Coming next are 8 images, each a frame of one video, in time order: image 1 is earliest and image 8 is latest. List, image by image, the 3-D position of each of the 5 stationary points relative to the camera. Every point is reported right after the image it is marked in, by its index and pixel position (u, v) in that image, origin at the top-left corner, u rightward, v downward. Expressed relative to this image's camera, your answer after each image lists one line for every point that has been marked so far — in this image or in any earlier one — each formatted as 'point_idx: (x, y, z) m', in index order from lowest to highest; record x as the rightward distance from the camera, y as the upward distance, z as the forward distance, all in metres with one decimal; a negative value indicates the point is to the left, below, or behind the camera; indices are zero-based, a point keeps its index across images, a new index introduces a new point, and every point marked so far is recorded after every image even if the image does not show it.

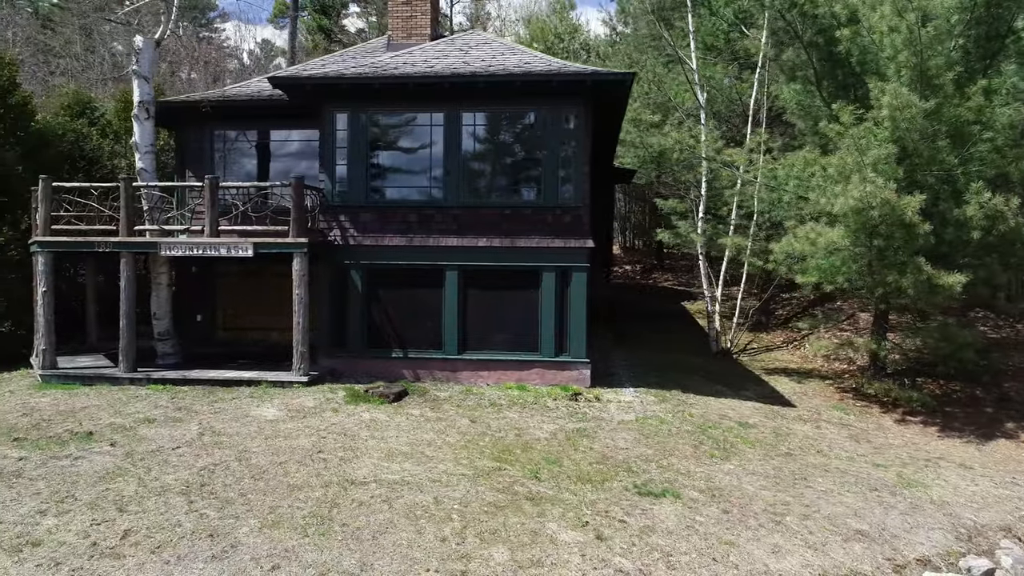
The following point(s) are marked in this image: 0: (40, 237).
0: (-9.1, +1.0, +11.5) m
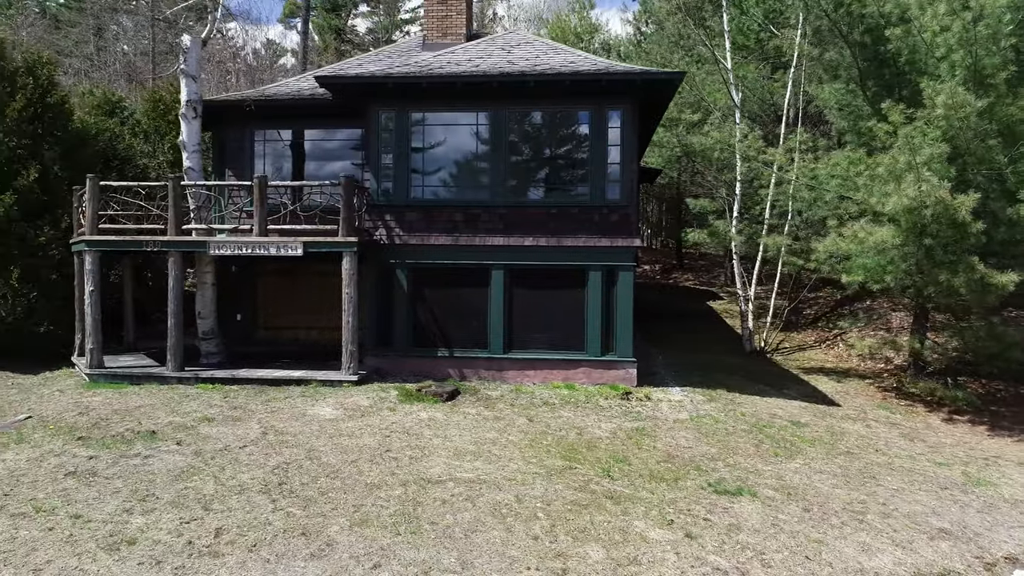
0: (-8.2, +1.0, +11.5) m
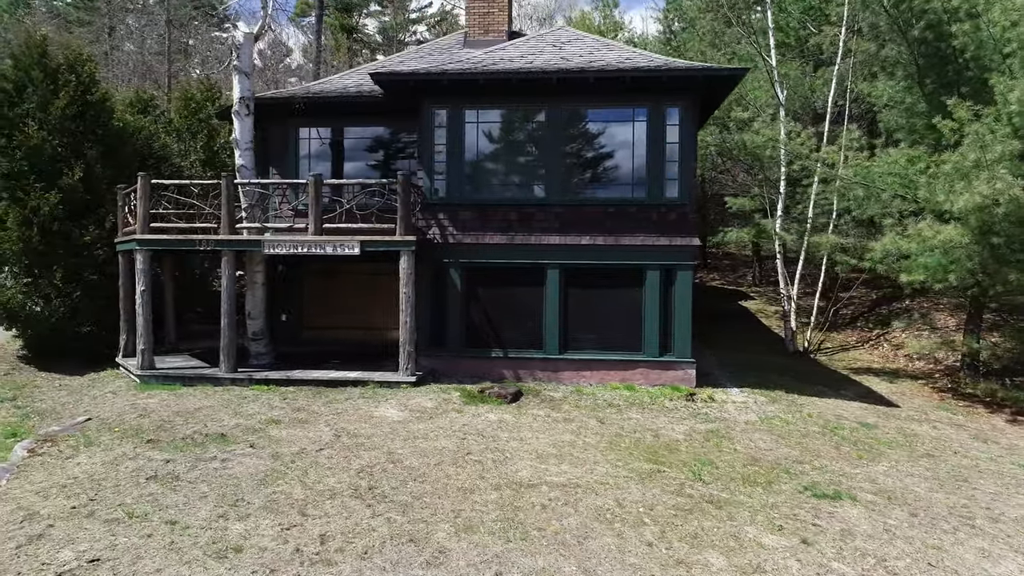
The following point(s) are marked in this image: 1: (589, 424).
0: (-7.1, +1.0, +11.3) m
1: (+1.2, -2.1, +9.3) m
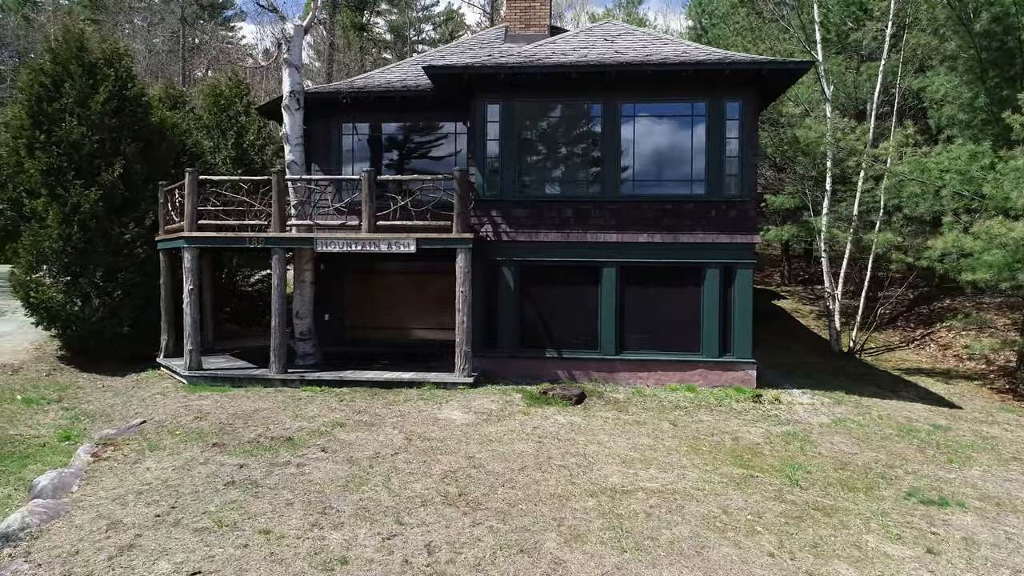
0: (-6.0, +1.0, +11.0) m
1: (+2.3, -2.1, +9.0) m
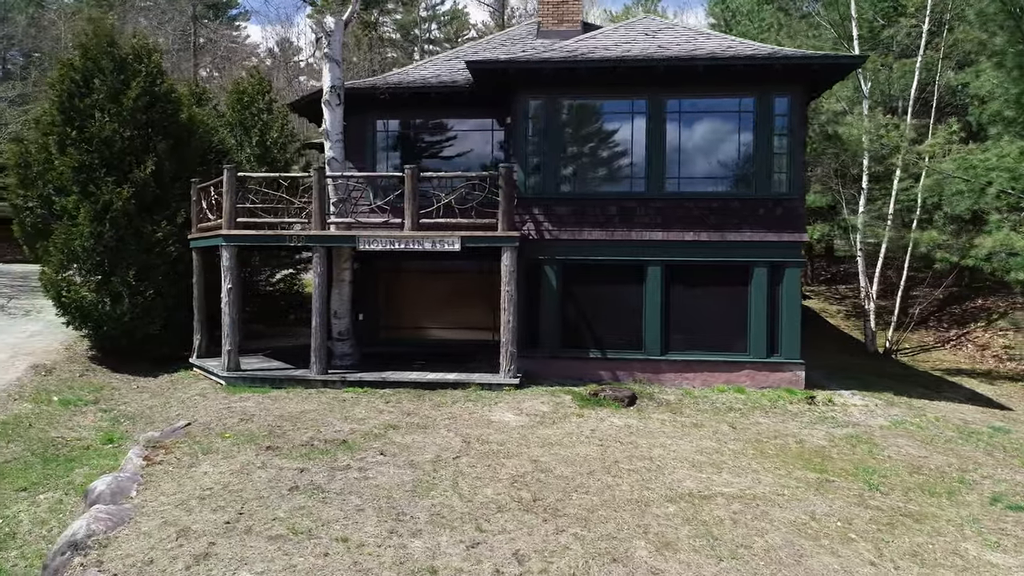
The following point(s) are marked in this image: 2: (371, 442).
0: (-5.2, +1.1, +10.8) m
1: (+3.1, -2.1, +8.8) m
2: (-1.9, -2.1, +8.1) m
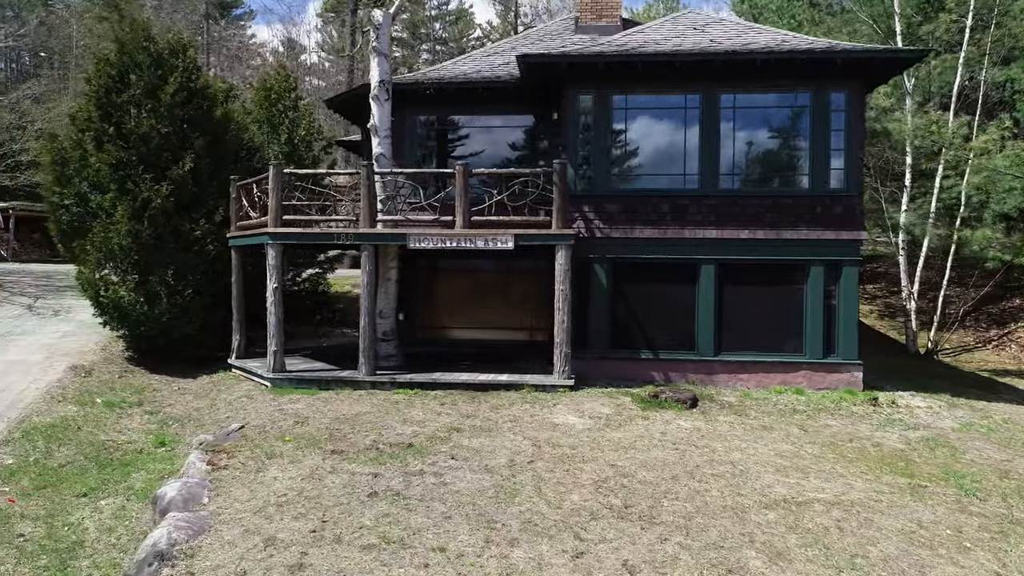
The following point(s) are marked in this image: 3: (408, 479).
0: (-4.2, +1.1, +10.5) m
1: (+4.1, -2.1, +8.5) m
2: (-1.0, -2.1, +7.8) m
3: (-1.2, -2.2, +6.8) m
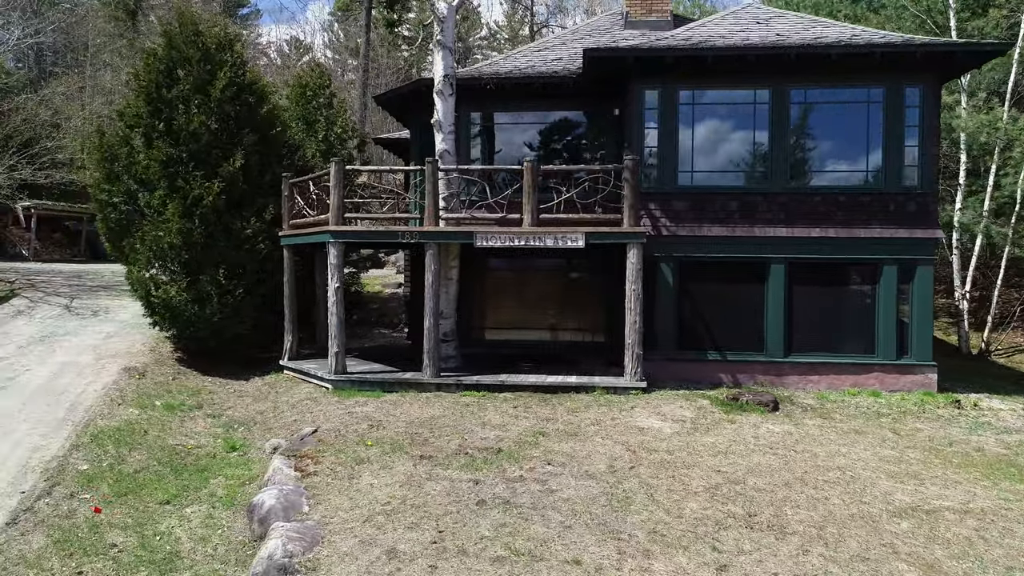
0: (-3.0, +1.1, +10.2) m
1: (+5.2, -2.1, +8.3) m
2: (+0.2, -2.1, +7.6) m
3: (0.0, -2.2, +6.6) m
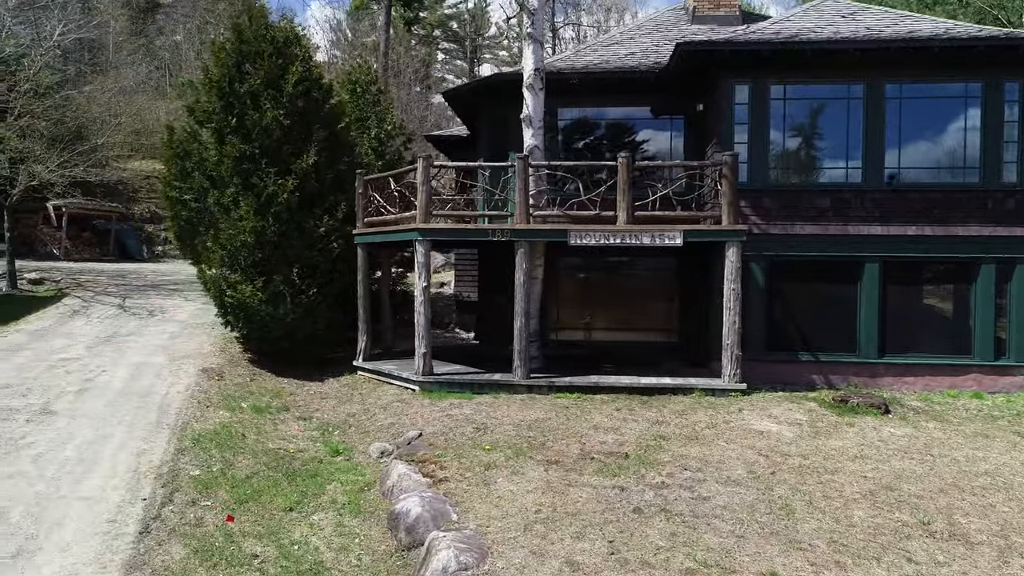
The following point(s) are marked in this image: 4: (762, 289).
0: (-1.5, +1.1, +10.0) m
1: (+6.8, -2.1, +8.0) m
2: (+1.8, -2.0, +7.3) m
3: (+1.5, -2.2, +6.3) m
4: (+4.5, 0.0, +10.7) m
